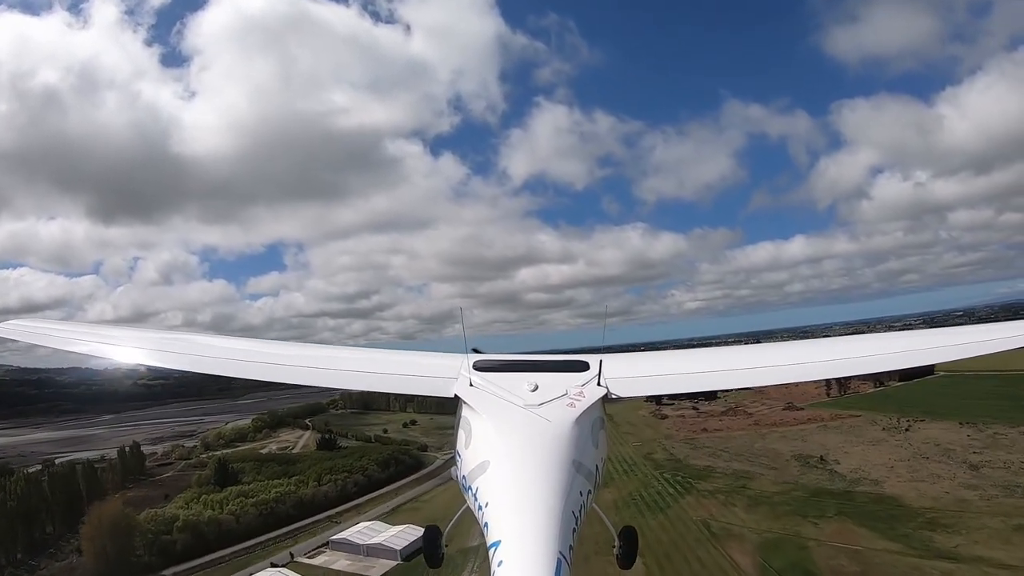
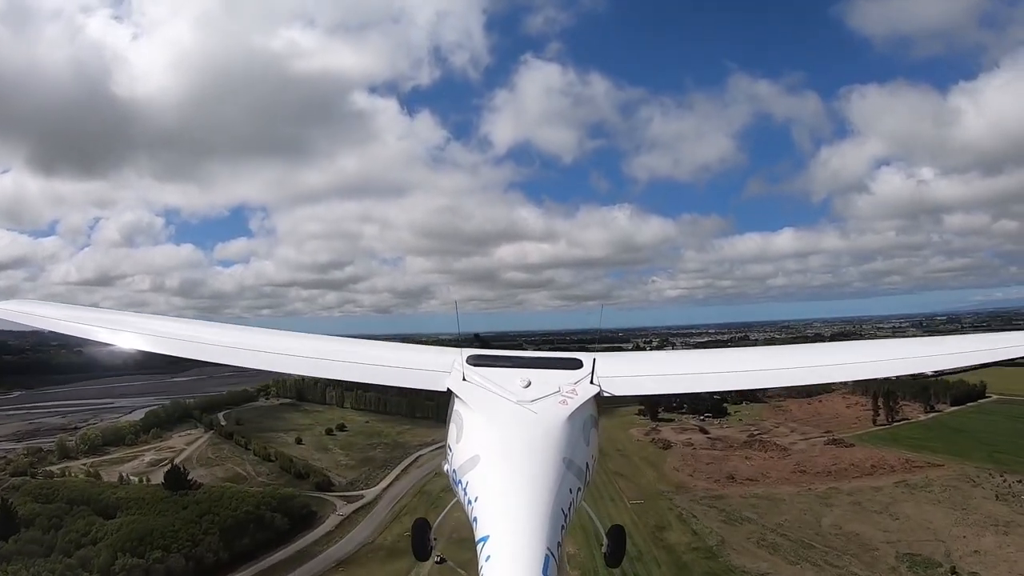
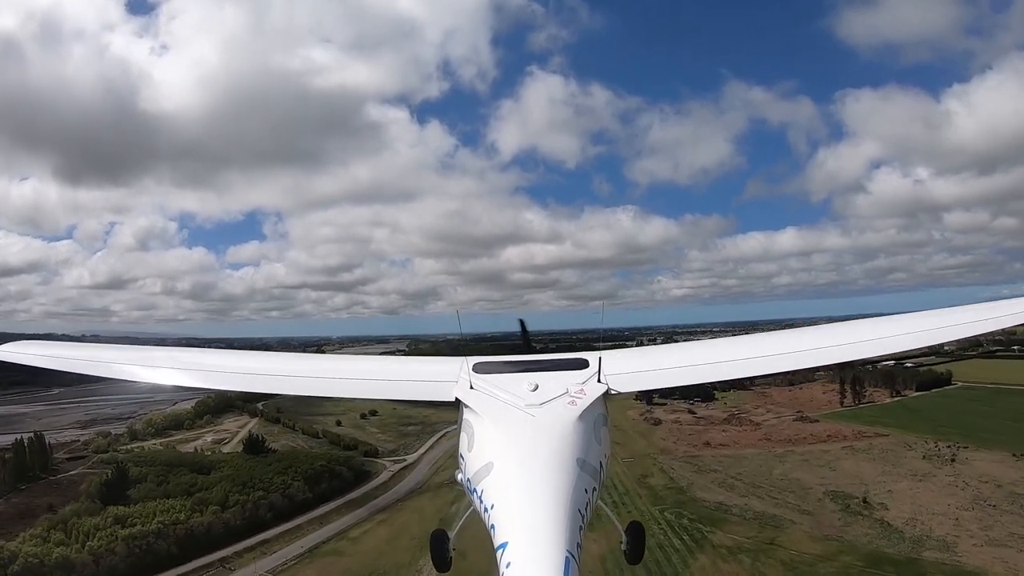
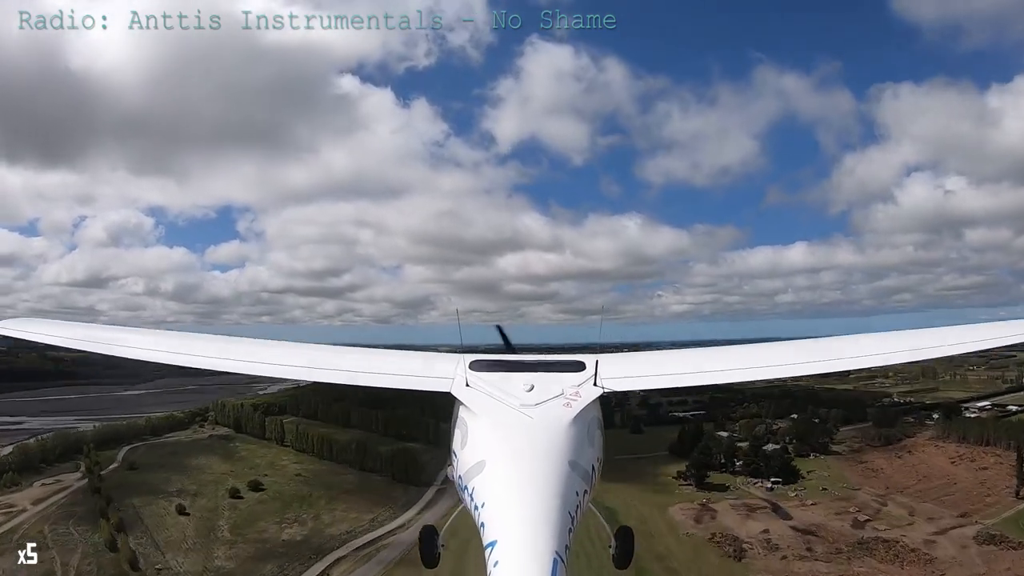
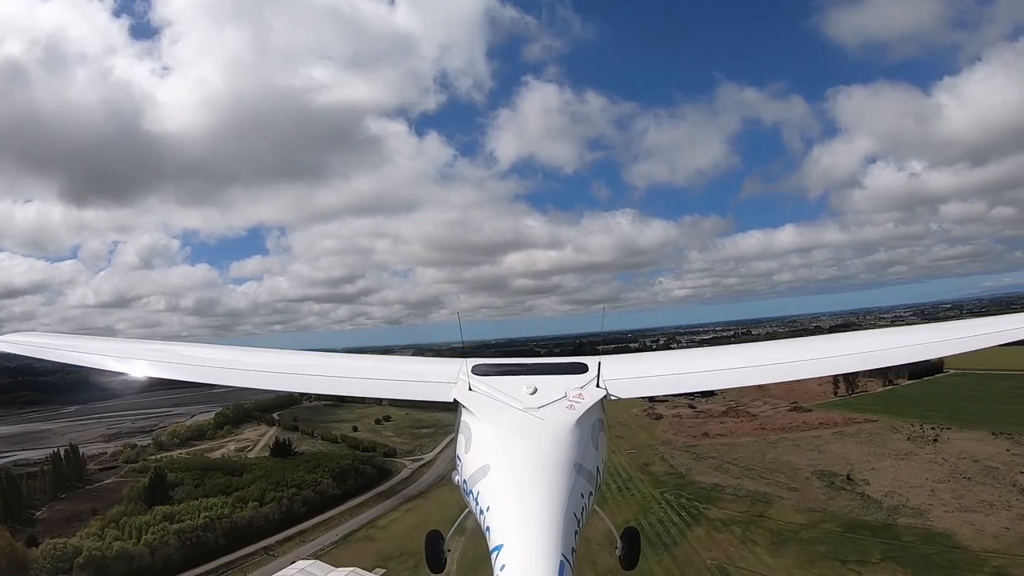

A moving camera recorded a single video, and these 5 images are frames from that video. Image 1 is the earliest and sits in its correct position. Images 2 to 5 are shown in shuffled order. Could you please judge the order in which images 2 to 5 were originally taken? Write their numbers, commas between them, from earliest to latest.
5, 3, 2, 4
